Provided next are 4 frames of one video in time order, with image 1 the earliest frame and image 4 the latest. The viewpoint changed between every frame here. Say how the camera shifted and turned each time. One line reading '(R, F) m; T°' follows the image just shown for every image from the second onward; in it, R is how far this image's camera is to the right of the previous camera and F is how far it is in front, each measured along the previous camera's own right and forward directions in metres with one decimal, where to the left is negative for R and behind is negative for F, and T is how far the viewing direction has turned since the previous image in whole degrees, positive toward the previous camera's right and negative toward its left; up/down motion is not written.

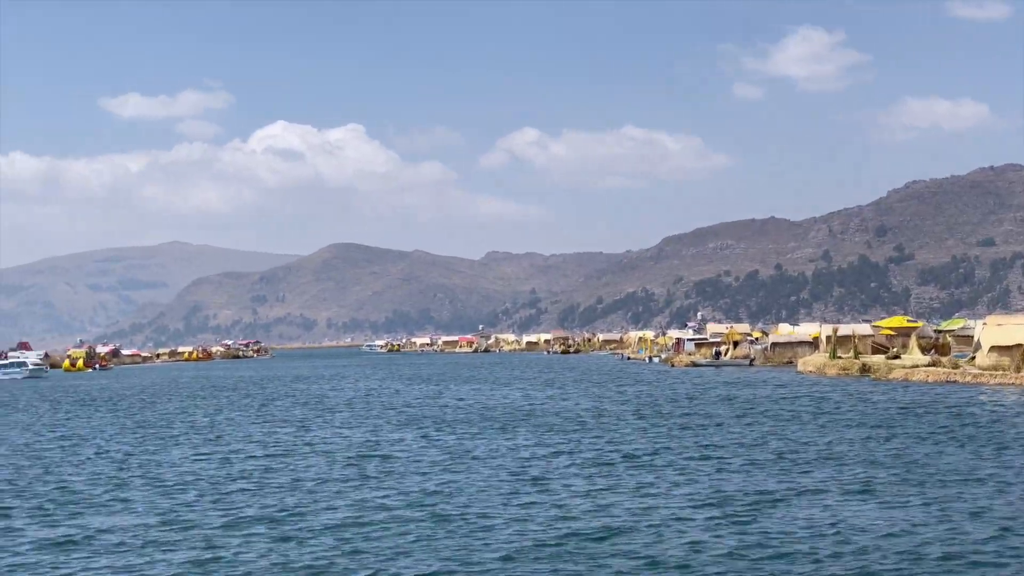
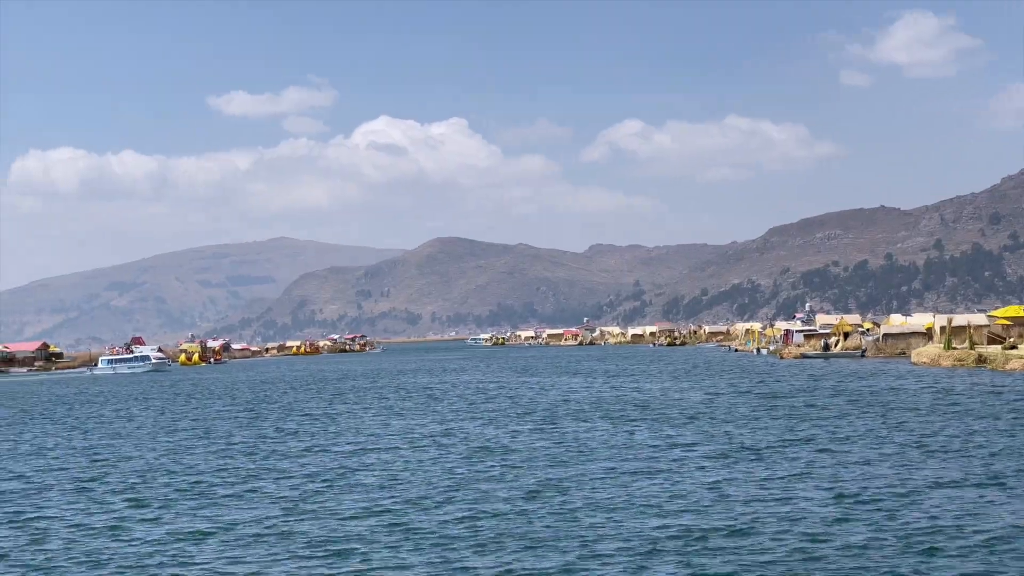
(-0.8, +0.2) m; -4°
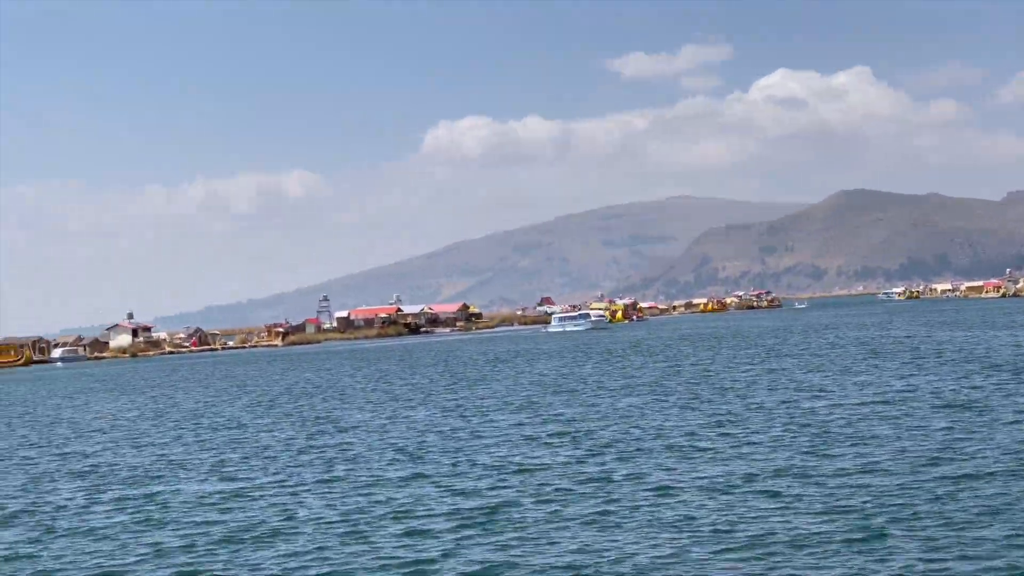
(-2.9, -0.2) m; -15°
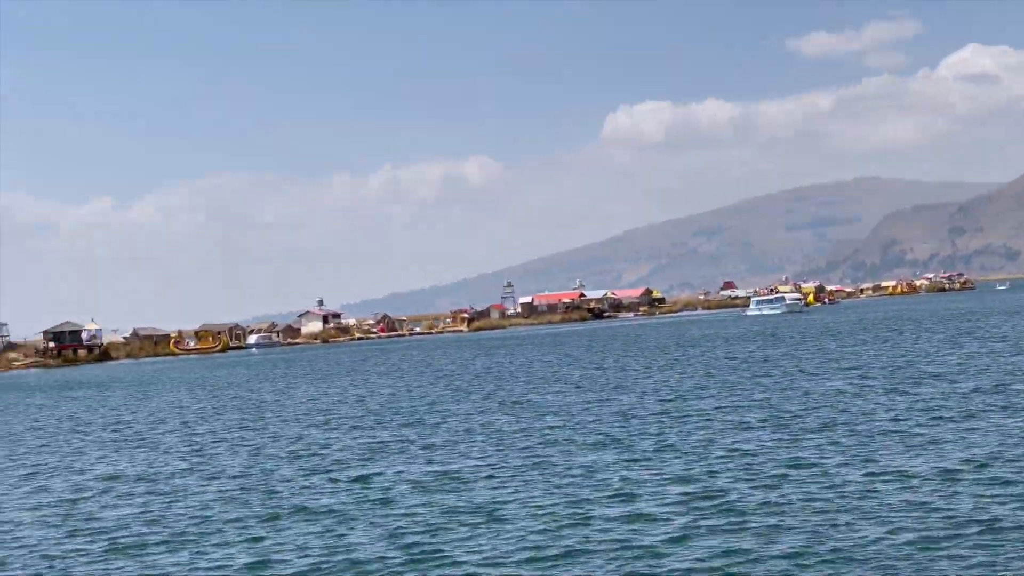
(-1.1, 0.0) m; -7°
